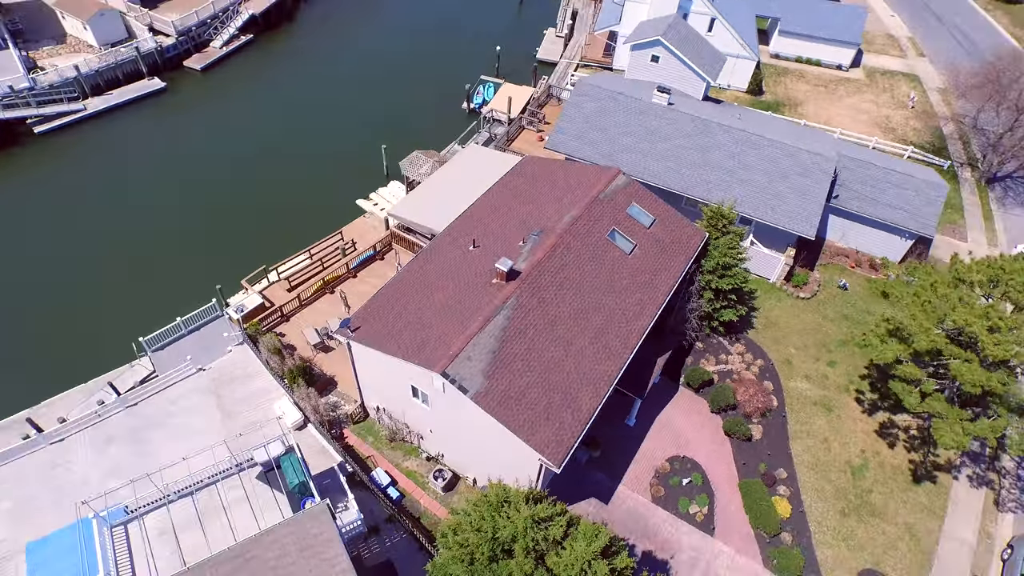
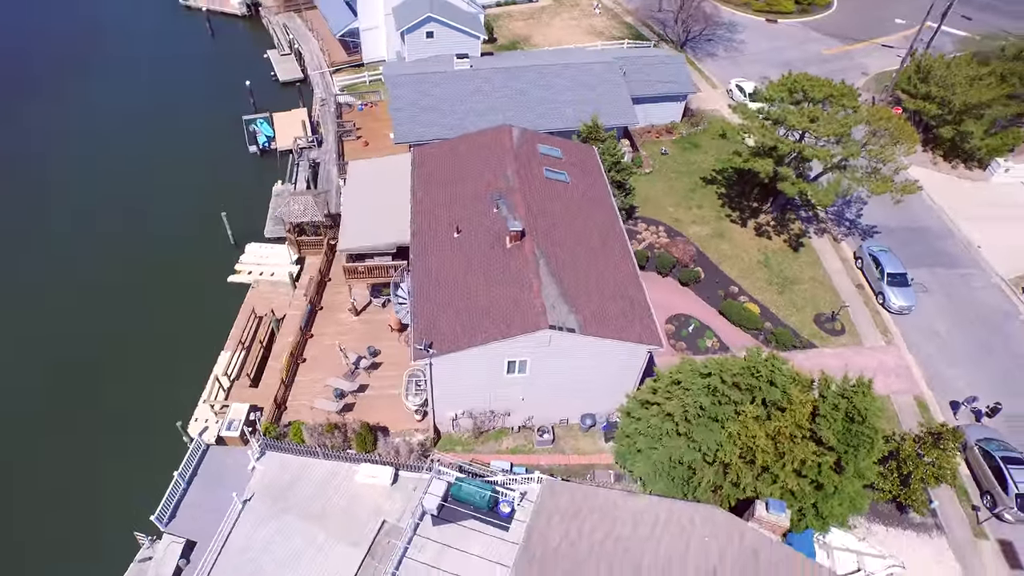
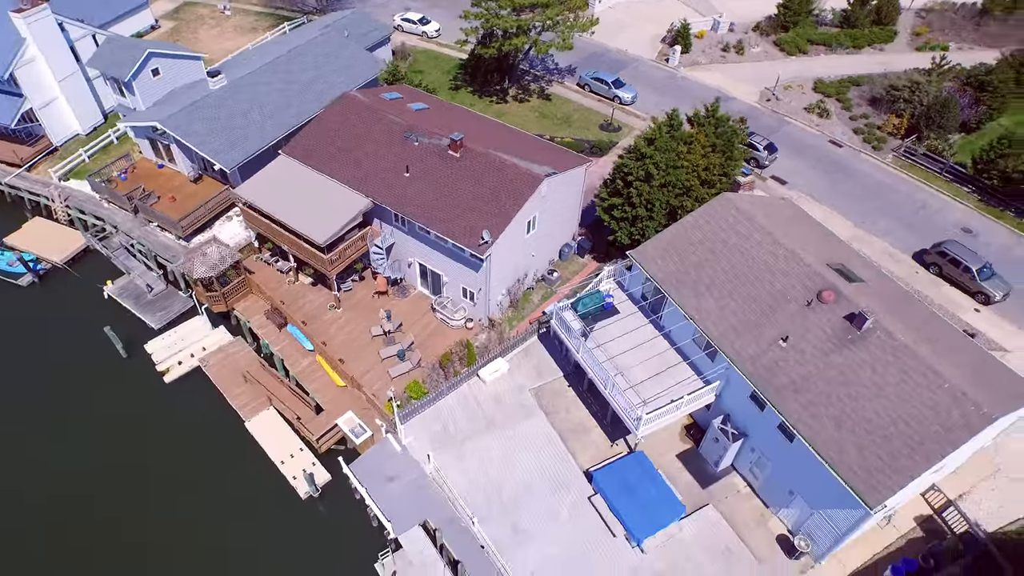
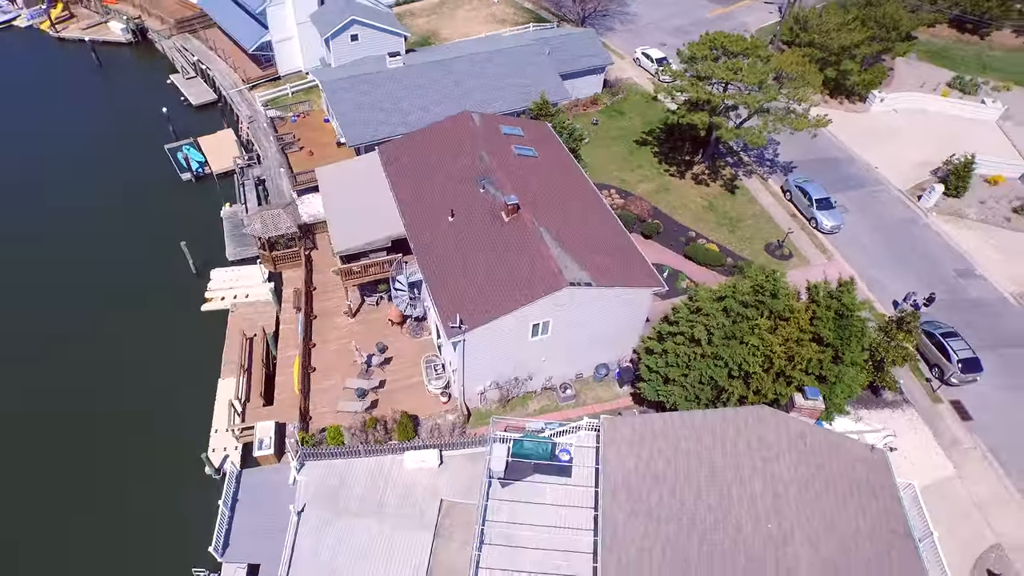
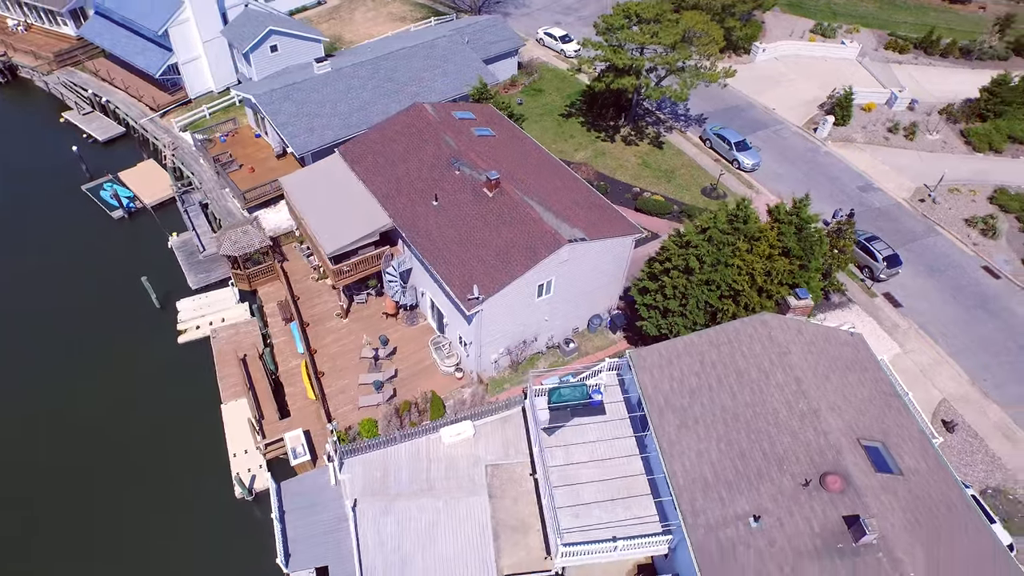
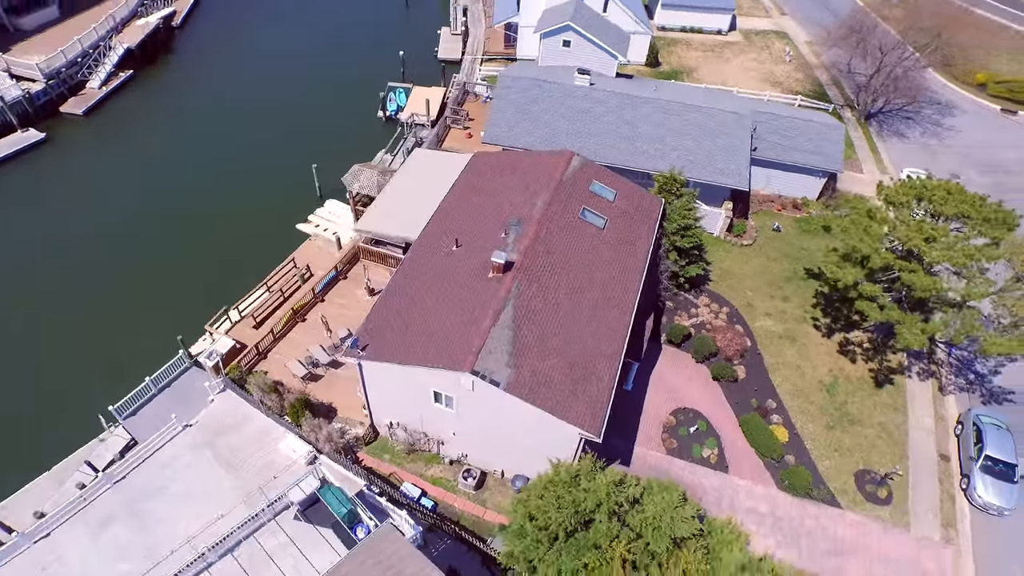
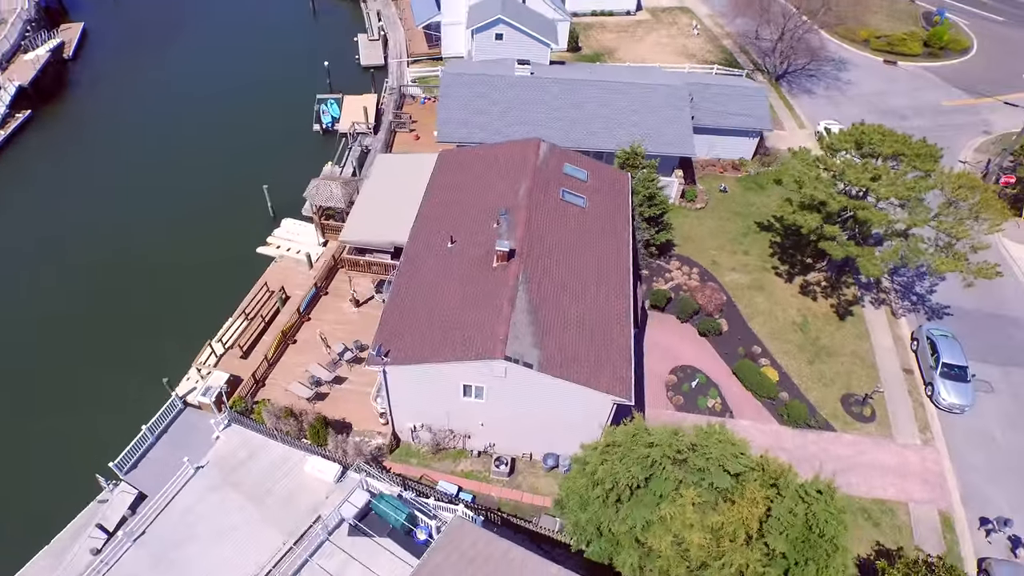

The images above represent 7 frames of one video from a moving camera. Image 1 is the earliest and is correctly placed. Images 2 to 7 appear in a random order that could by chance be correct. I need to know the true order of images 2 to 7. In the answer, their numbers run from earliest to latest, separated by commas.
6, 7, 2, 4, 5, 3
